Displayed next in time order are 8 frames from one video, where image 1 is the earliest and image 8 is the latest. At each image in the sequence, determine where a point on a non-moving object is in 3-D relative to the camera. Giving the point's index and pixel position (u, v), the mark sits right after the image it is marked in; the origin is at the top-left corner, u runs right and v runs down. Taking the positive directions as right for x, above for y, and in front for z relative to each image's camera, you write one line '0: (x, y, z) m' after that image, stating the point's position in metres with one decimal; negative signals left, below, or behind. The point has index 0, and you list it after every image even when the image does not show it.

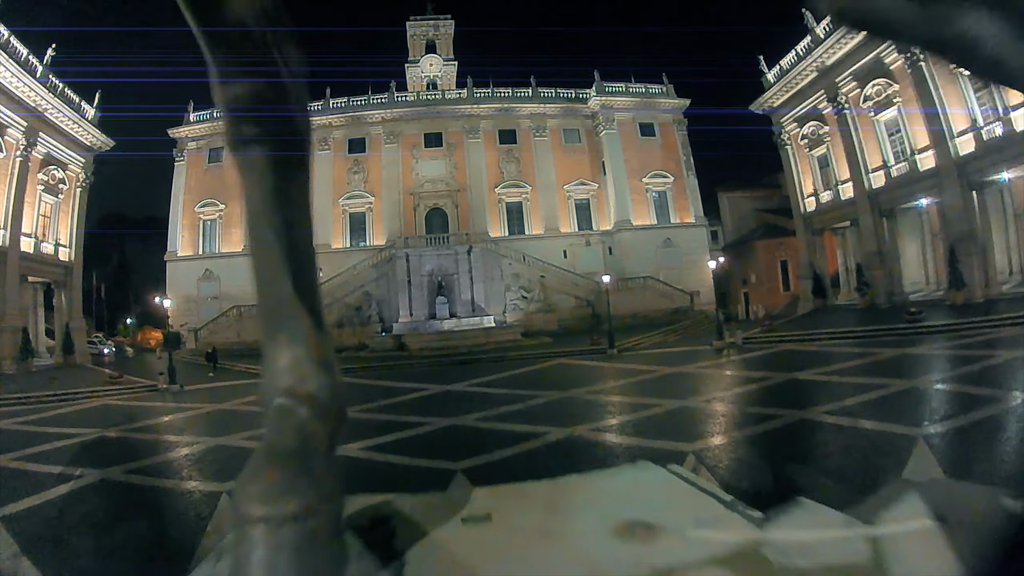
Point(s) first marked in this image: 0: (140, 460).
0: (-4.9, -2.3, +6.6) m
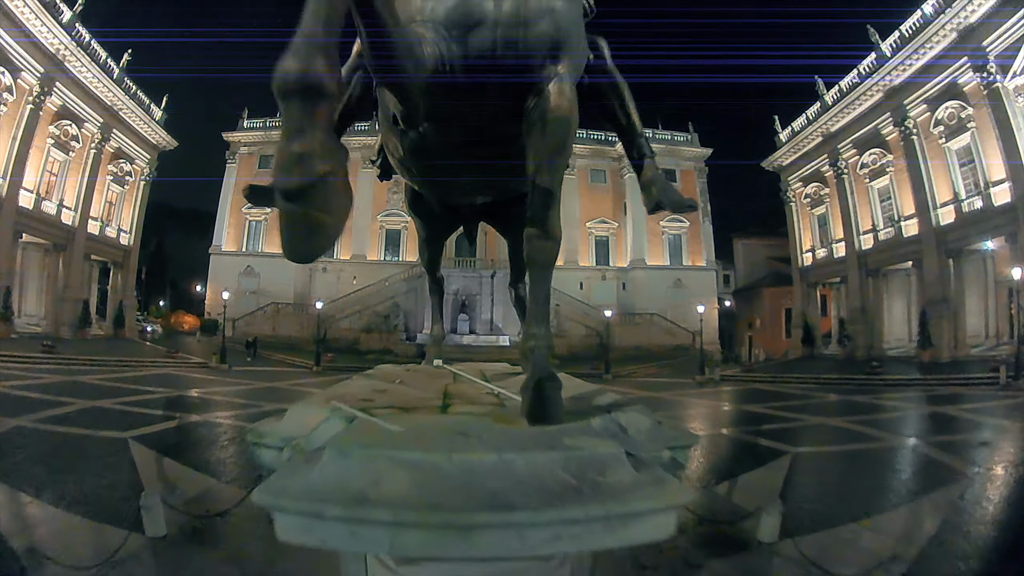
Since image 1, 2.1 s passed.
0: (-5.1, -2.2, +8.5) m
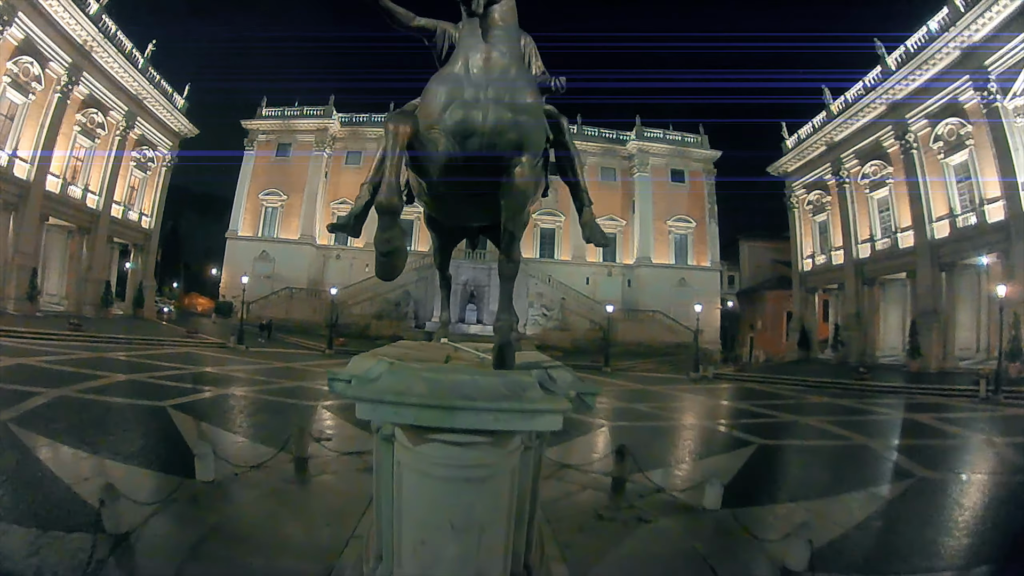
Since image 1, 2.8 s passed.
0: (-5.1, -2.0, +9.3) m
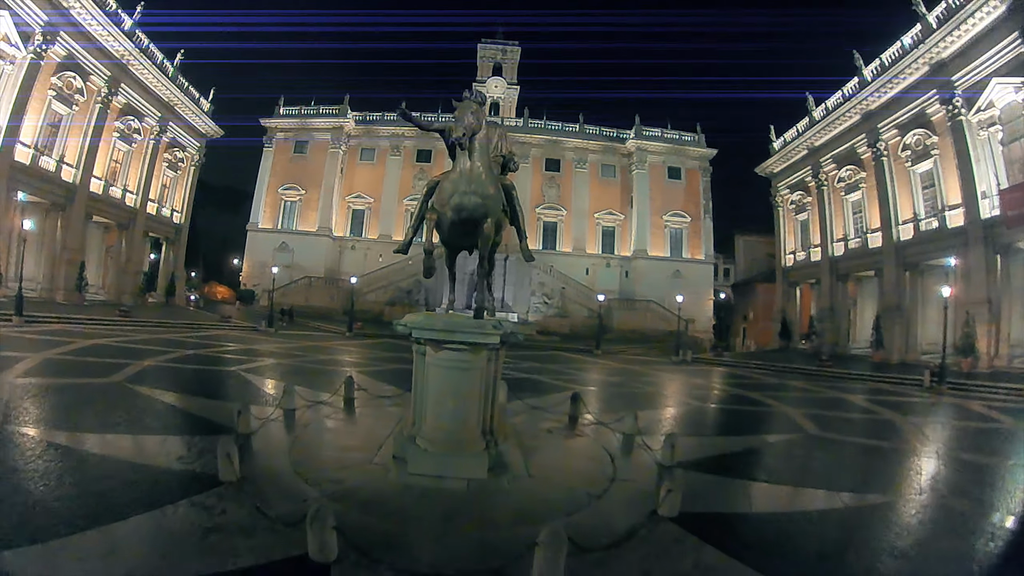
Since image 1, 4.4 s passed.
0: (-5.2, -1.8, +11.3) m
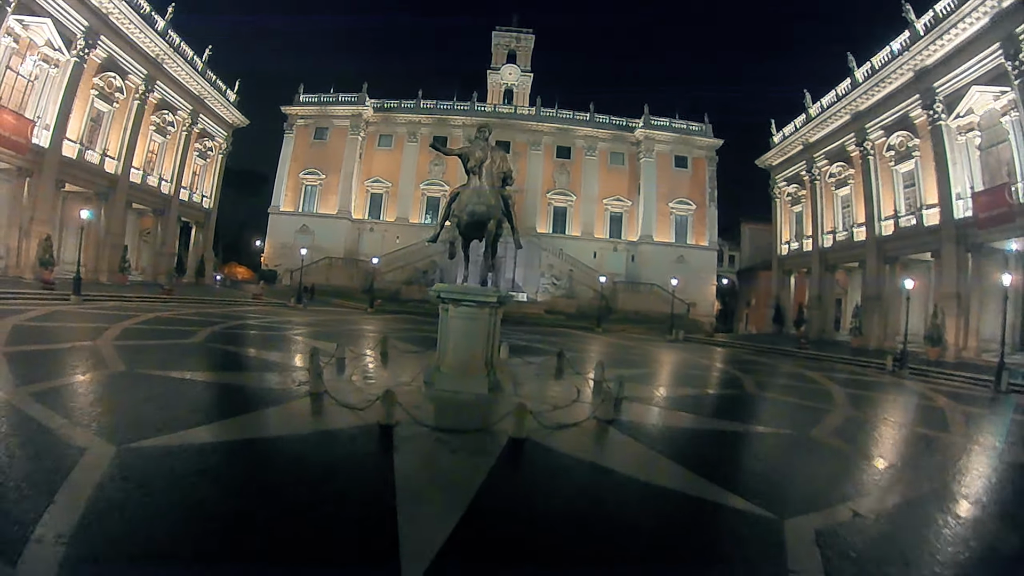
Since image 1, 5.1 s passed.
0: (-5.1, -1.2, +13.2) m
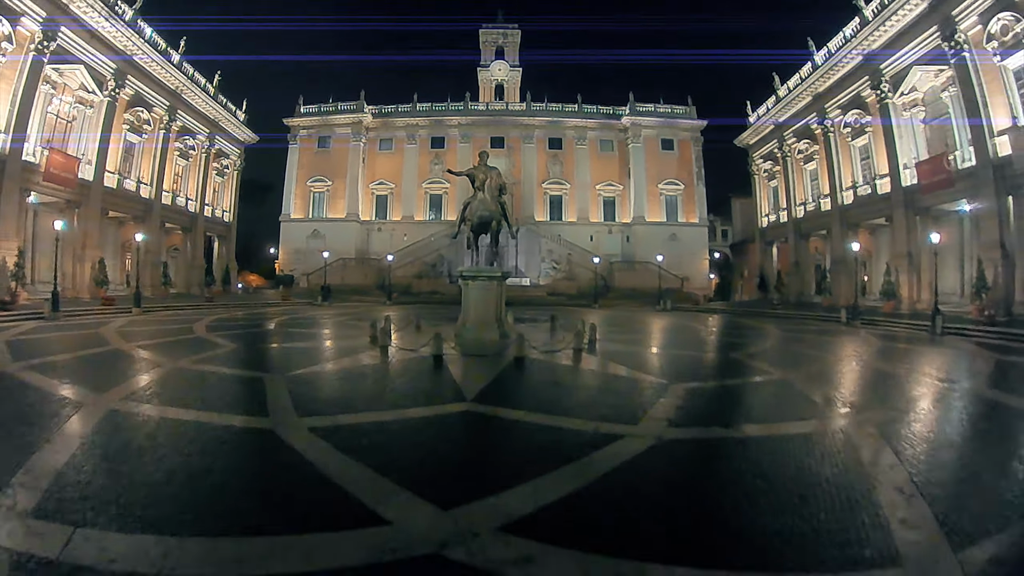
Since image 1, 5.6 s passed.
0: (-5.0, -1.0, +15.7) m
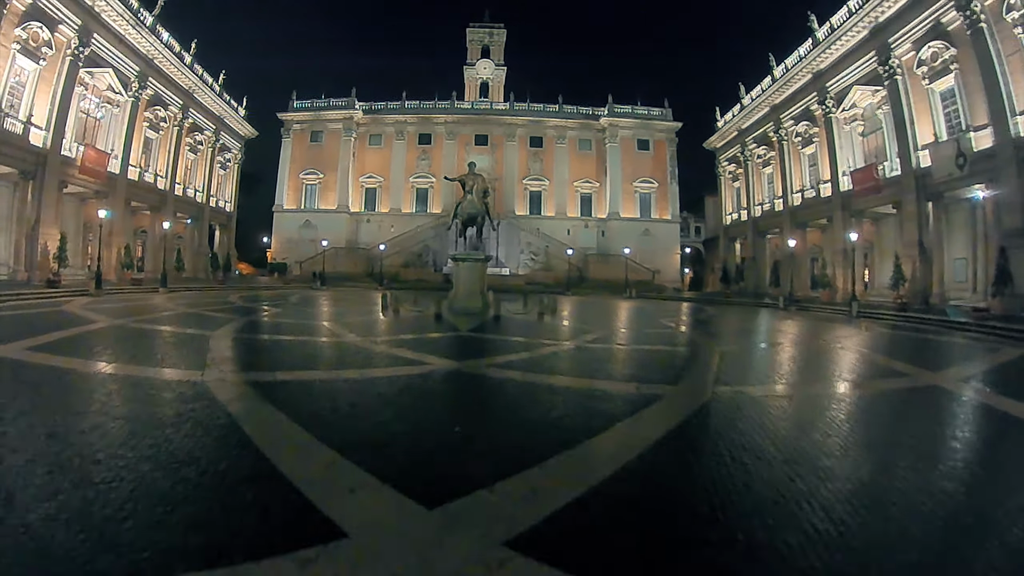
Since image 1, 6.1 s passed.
0: (-5.5, -0.4, +18.1) m
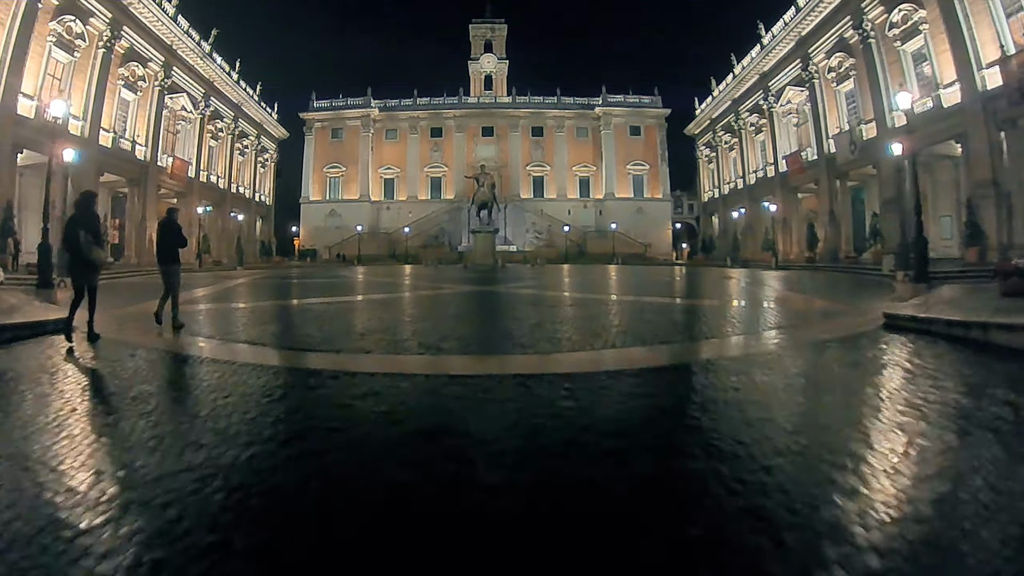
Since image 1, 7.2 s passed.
0: (-5.7, +0.8, +23.2) m
